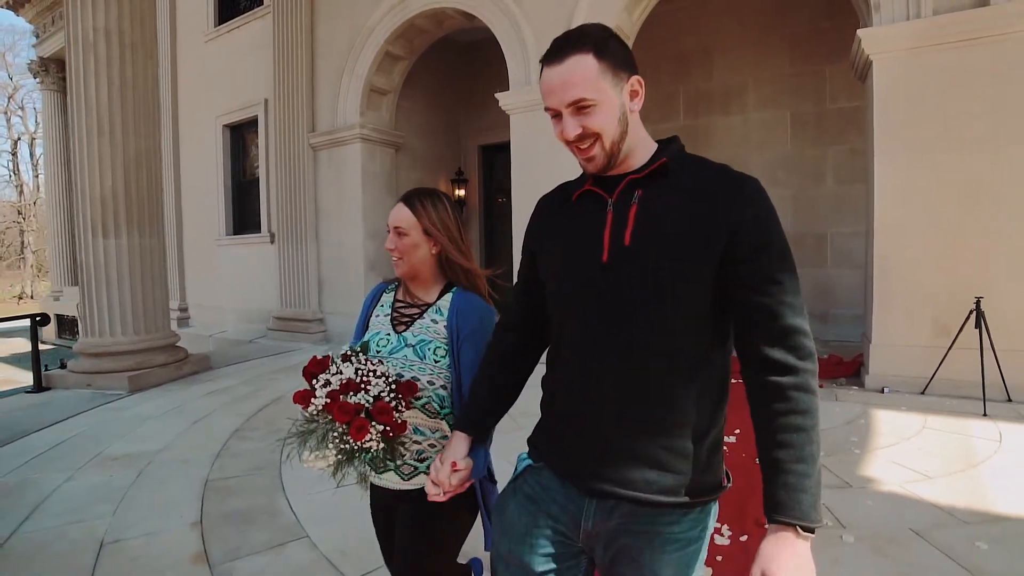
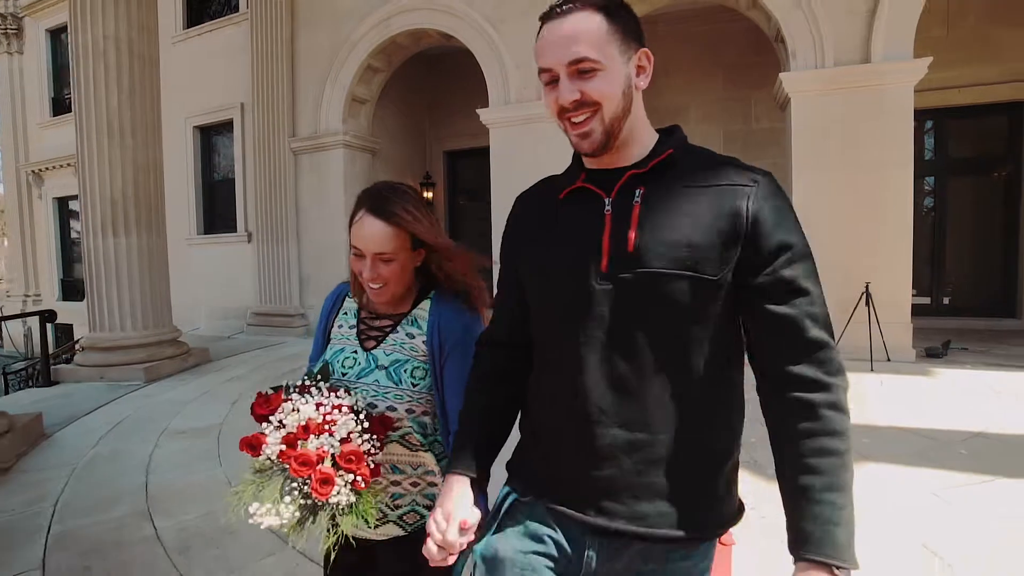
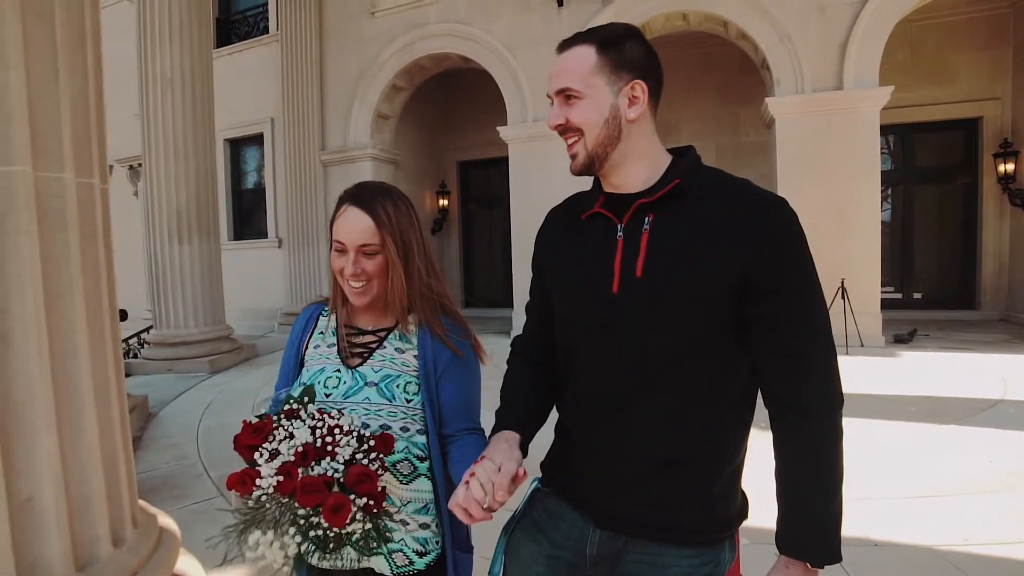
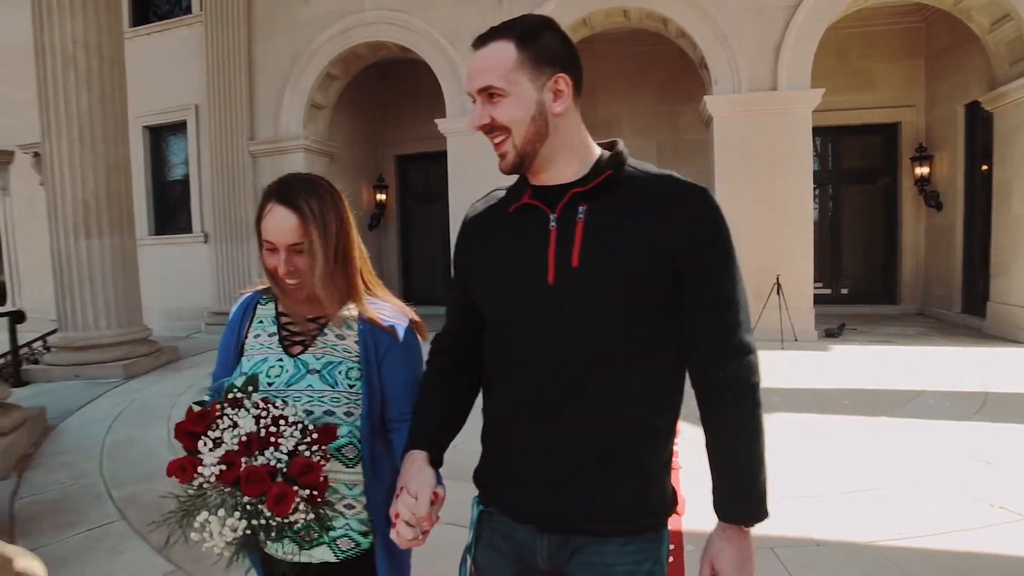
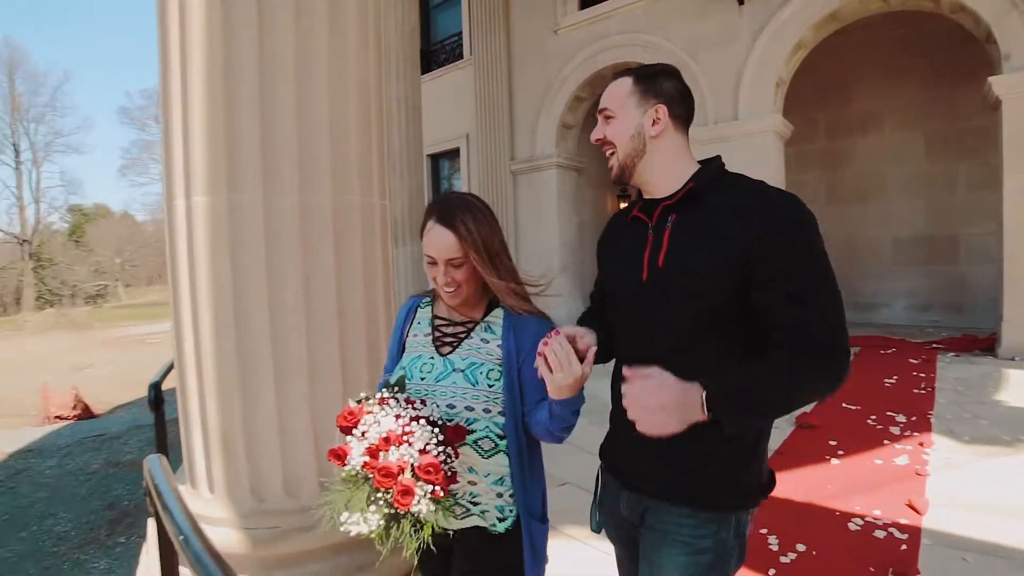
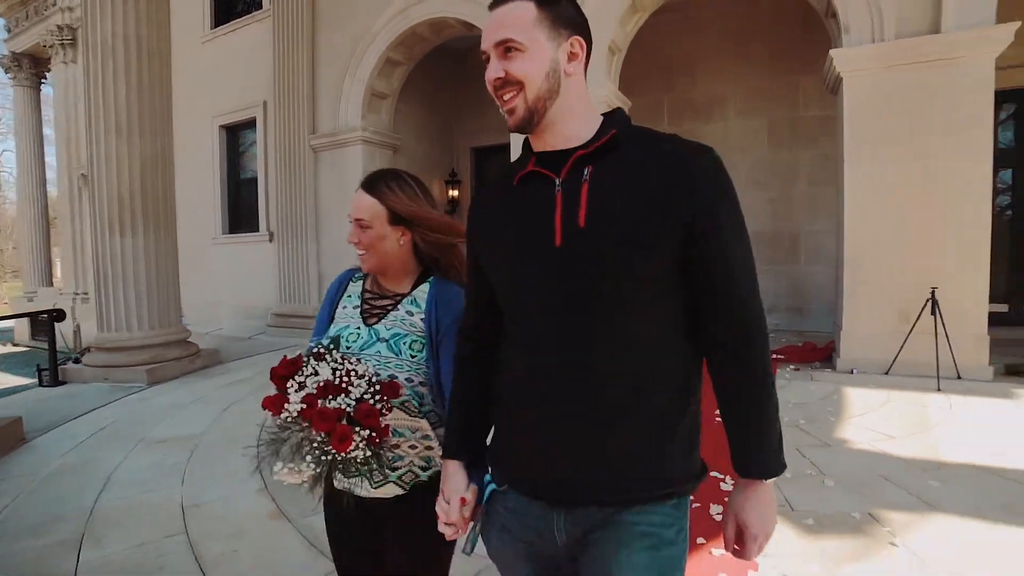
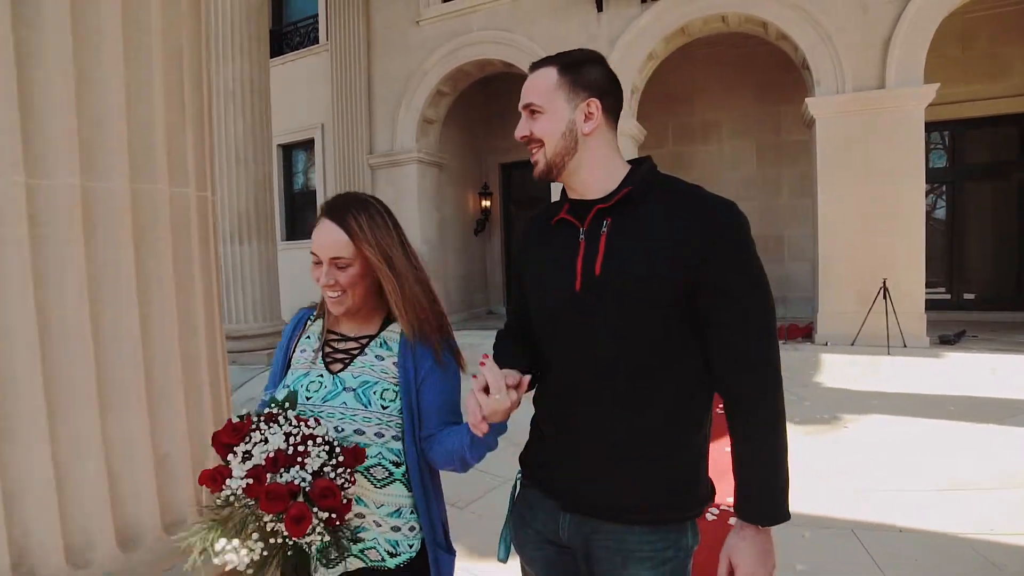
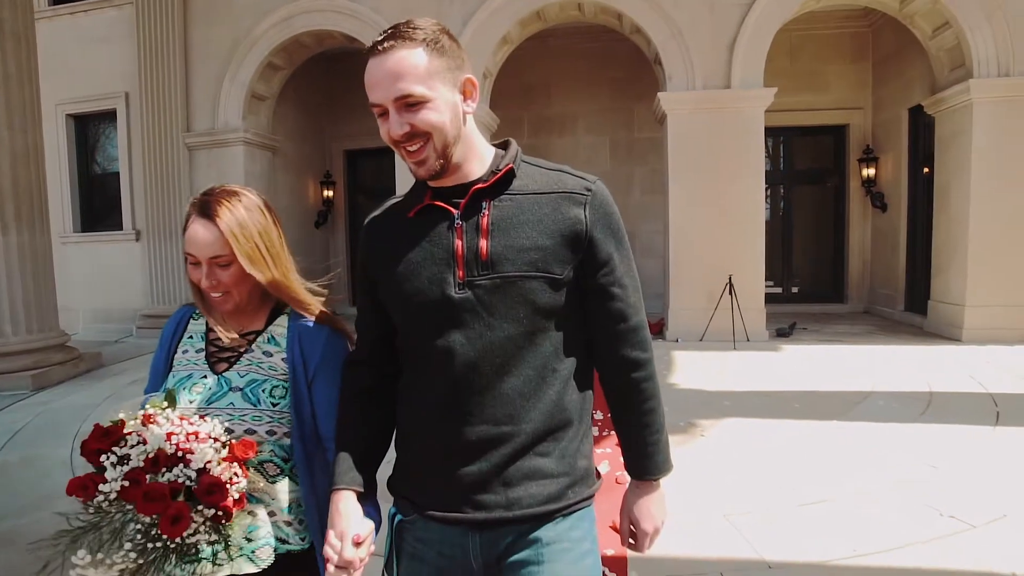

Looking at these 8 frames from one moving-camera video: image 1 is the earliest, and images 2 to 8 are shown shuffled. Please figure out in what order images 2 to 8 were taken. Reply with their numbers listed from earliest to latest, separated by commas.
6, 2, 8, 4, 3, 7, 5
